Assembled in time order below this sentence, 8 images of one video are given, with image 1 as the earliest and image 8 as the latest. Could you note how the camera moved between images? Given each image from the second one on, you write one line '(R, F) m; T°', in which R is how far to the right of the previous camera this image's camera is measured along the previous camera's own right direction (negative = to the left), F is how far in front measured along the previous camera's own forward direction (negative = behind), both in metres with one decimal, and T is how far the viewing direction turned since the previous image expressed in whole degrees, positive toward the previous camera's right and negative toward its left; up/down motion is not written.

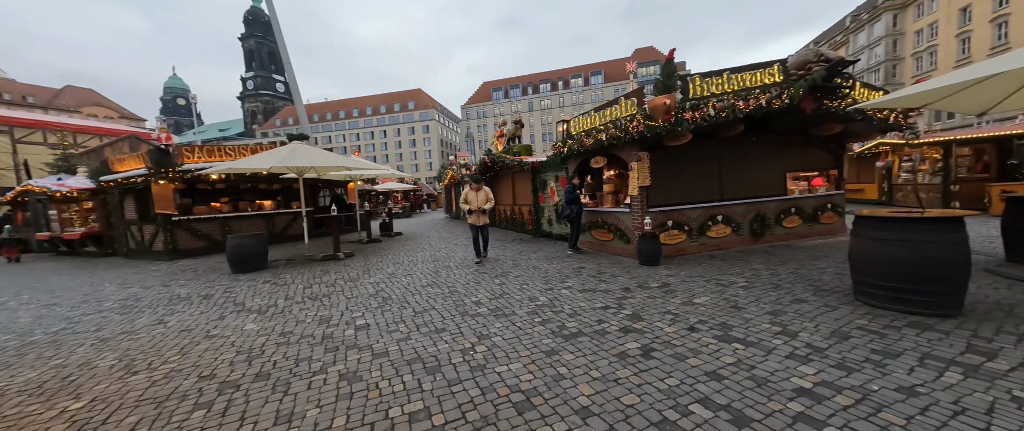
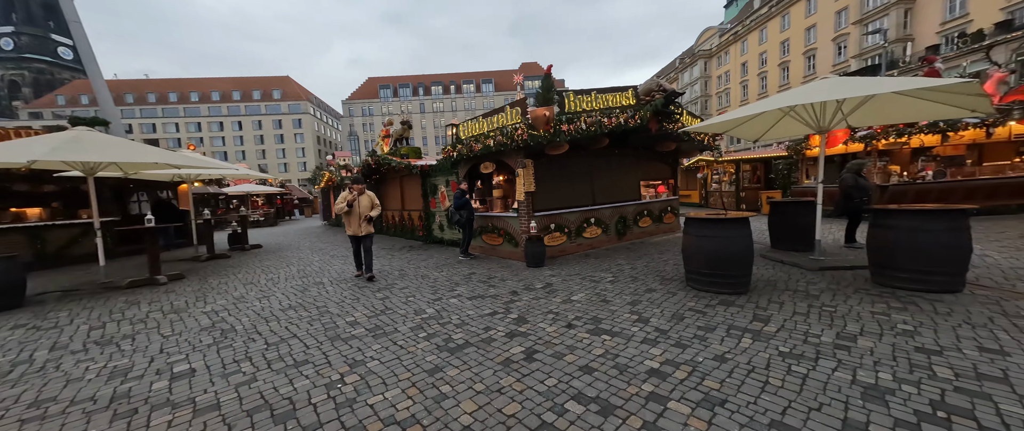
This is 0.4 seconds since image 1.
(+0.1, +0.1) m; +18°
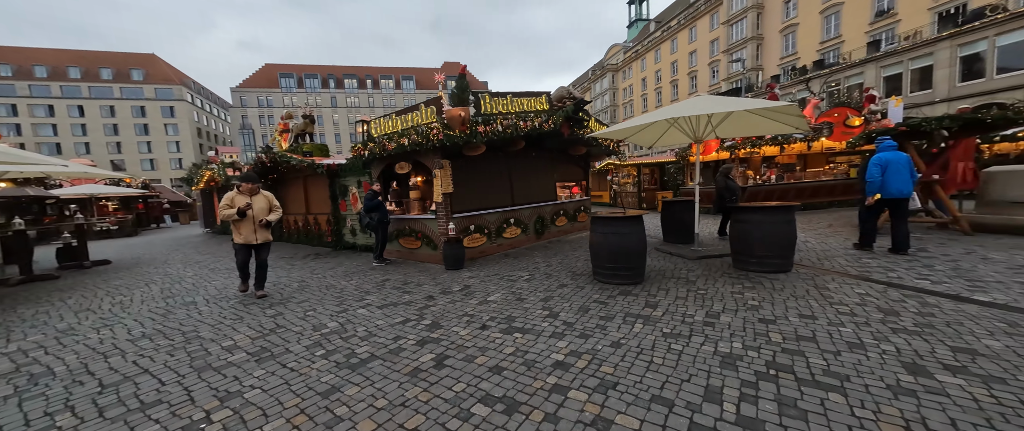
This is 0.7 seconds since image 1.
(+0.1, 0.0) m; +13°
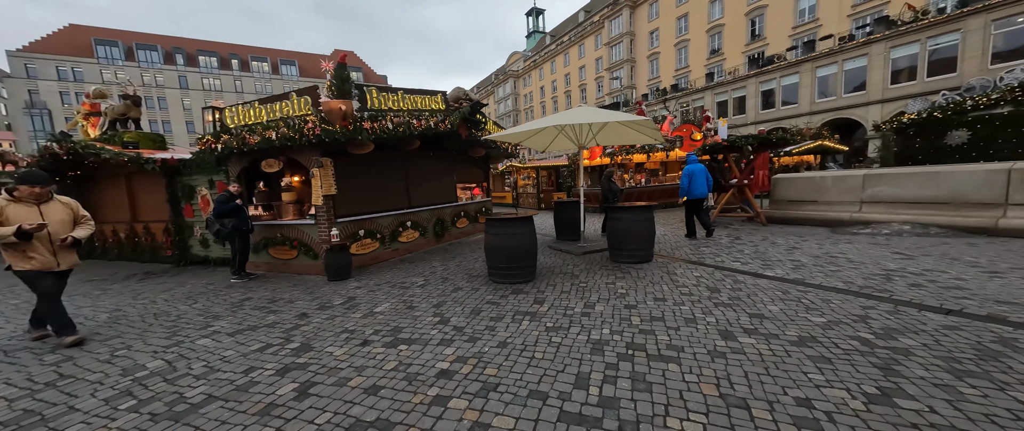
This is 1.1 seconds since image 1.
(+0.1, 0.0) m; +16°
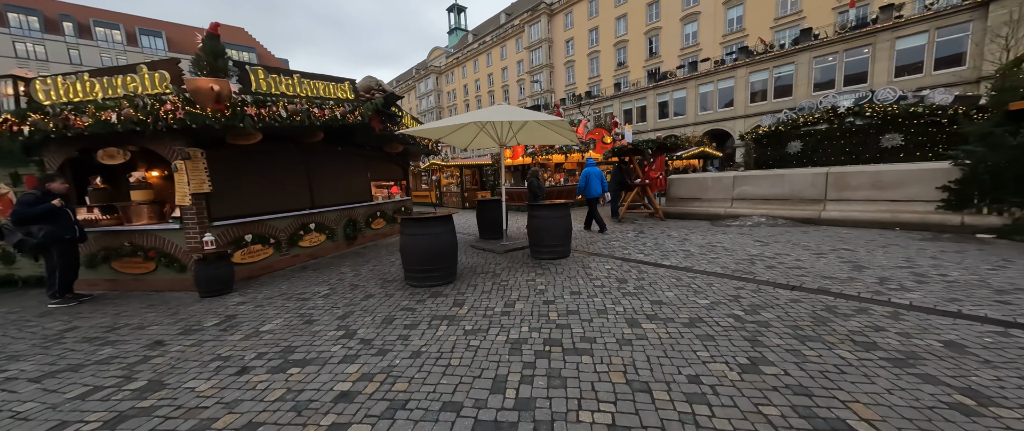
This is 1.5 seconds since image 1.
(+0.1, +0.1) m; +13°
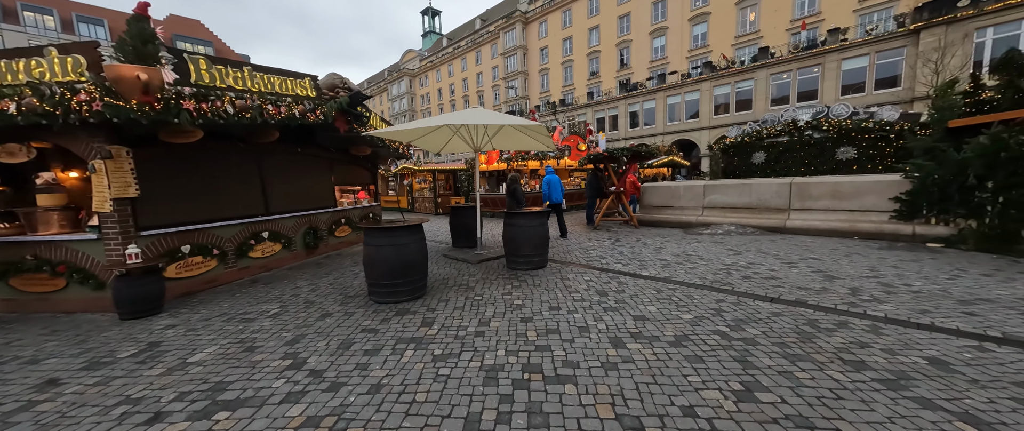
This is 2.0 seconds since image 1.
(0.0, +0.3) m; +5°
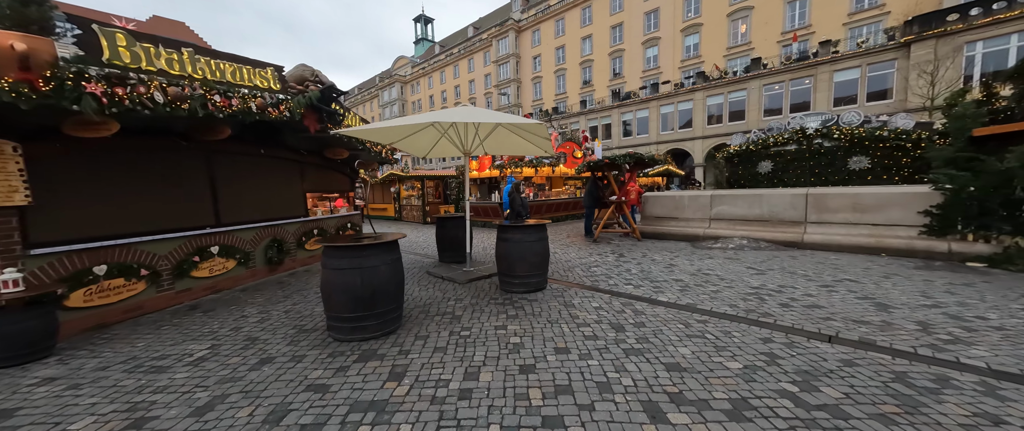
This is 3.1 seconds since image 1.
(0.0, +0.8) m; +1°
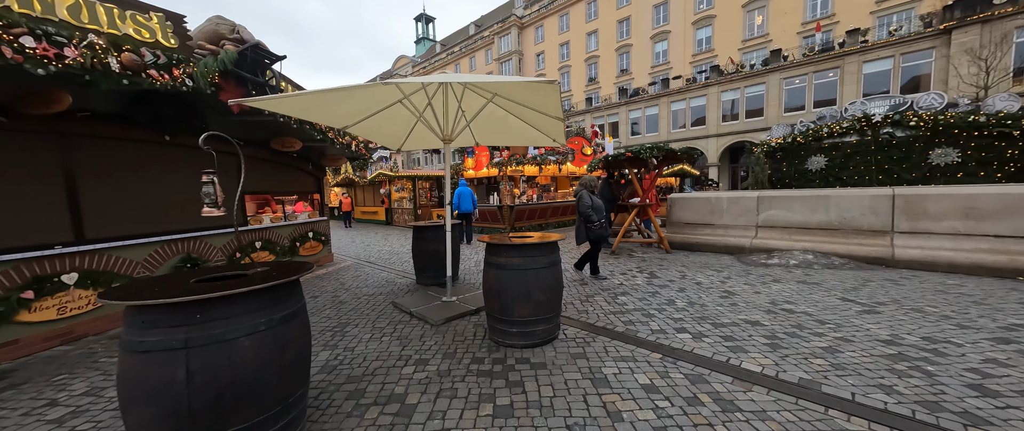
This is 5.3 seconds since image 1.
(+0.1, +1.7) m; -1°
